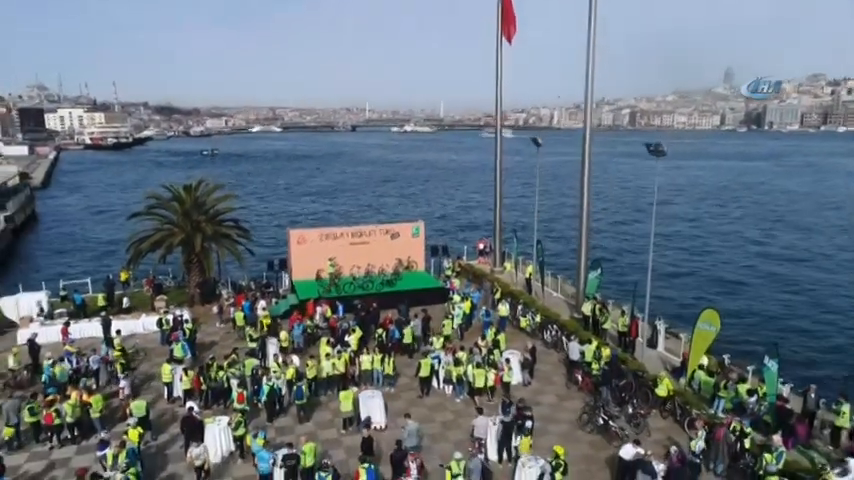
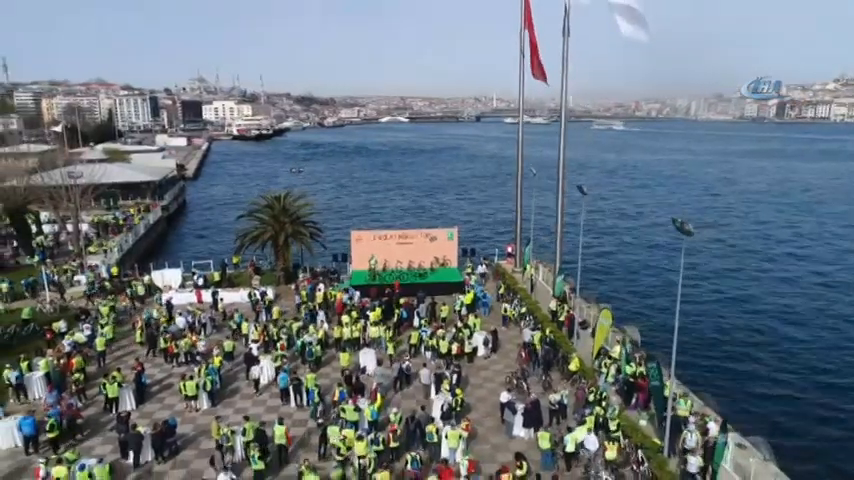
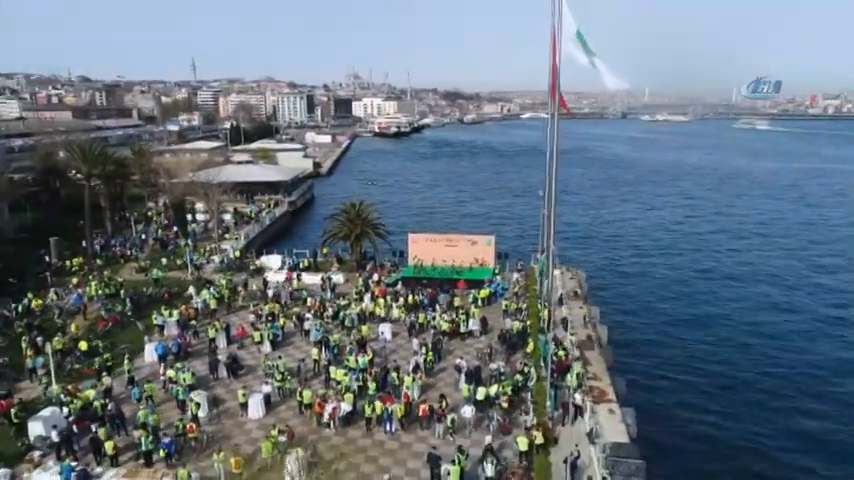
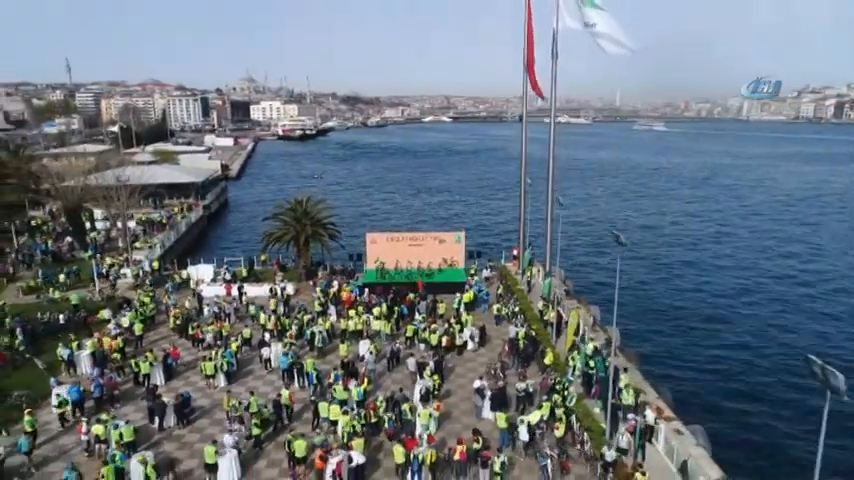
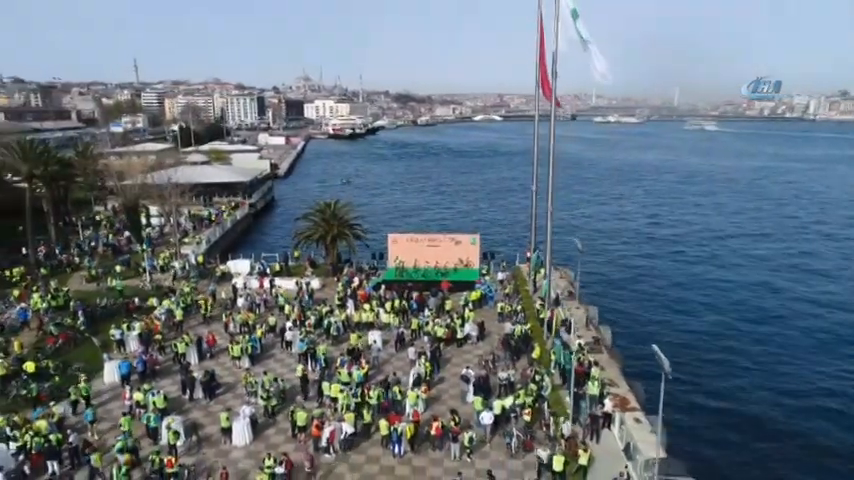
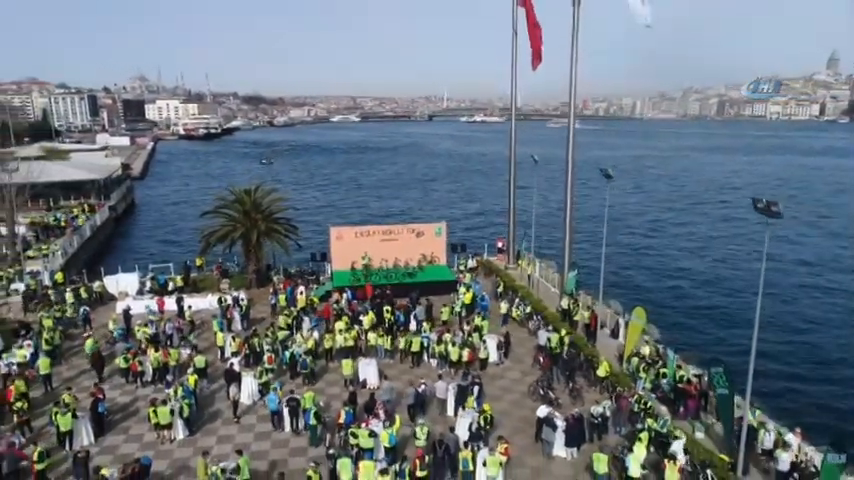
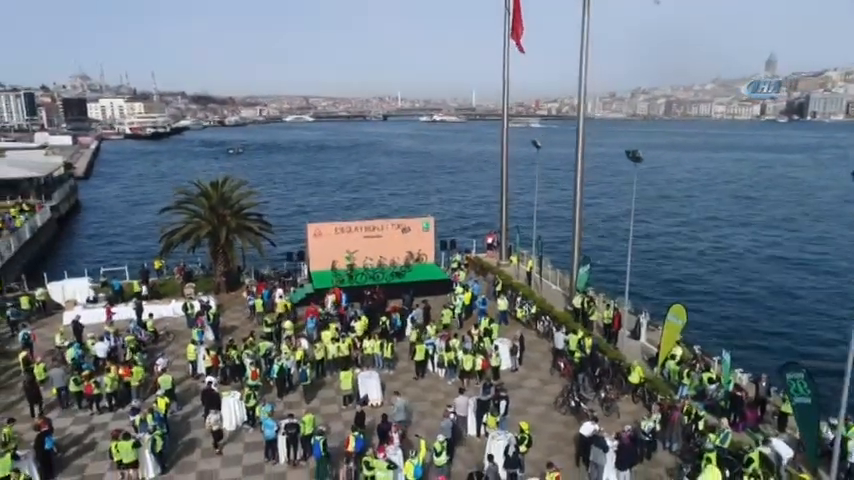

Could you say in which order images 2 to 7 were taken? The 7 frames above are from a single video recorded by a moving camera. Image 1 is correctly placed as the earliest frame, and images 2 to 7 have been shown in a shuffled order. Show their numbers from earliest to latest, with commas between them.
7, 6, 2, 4, 5, 3
